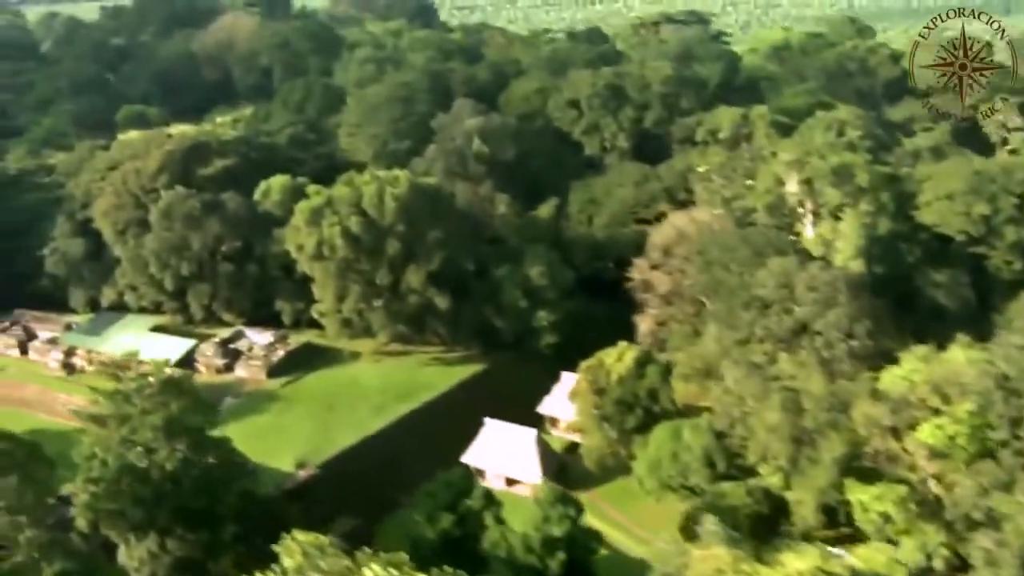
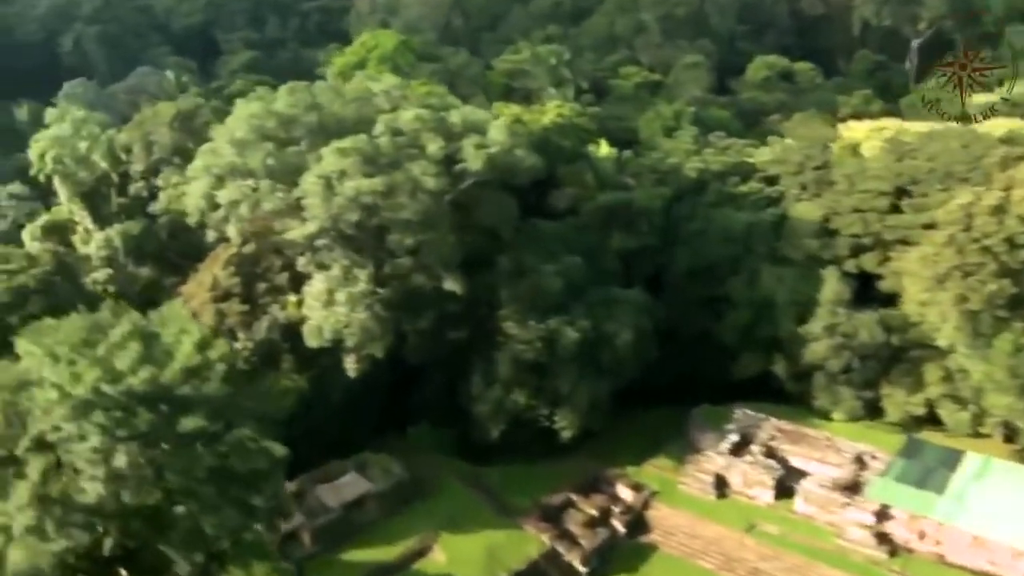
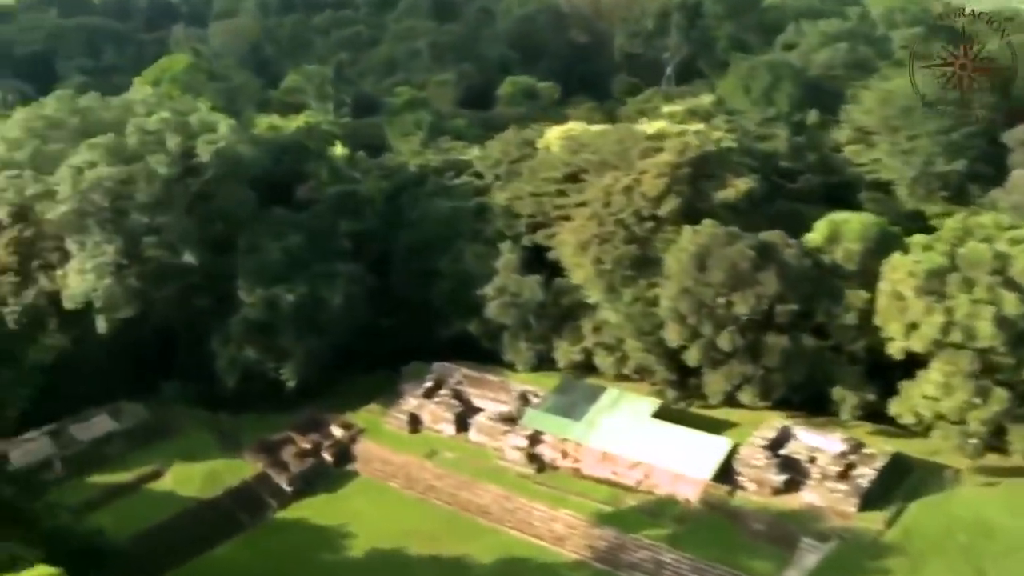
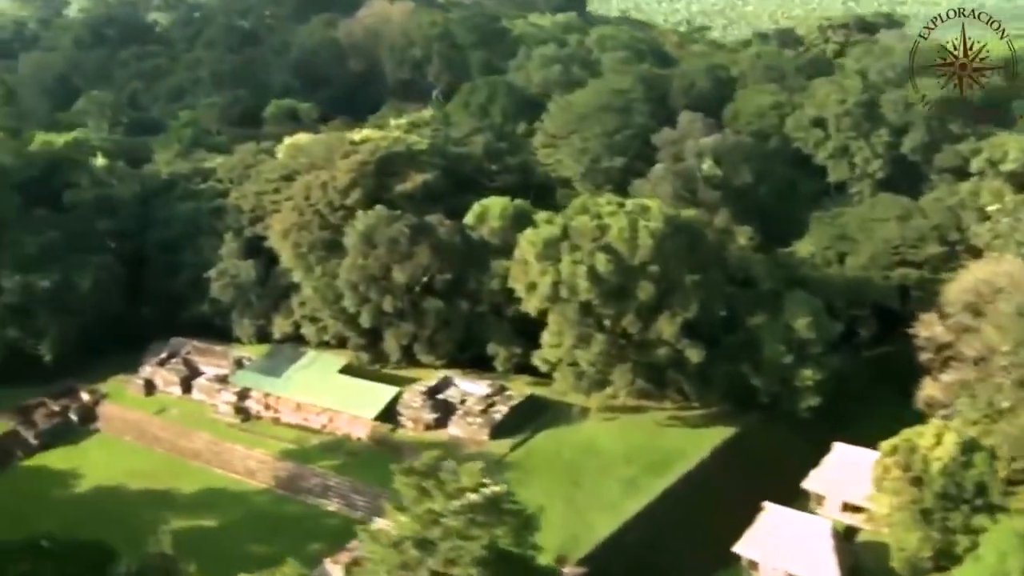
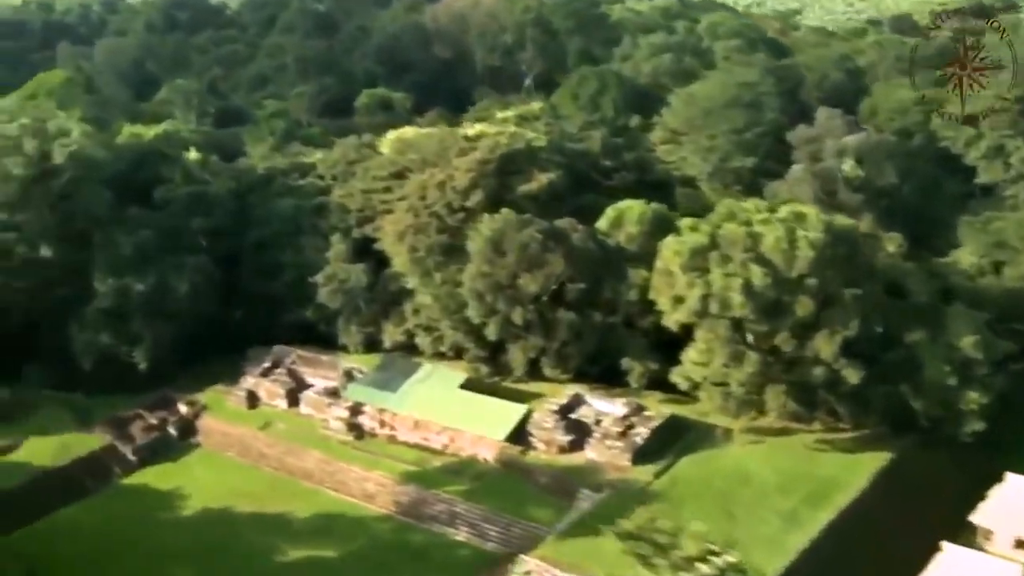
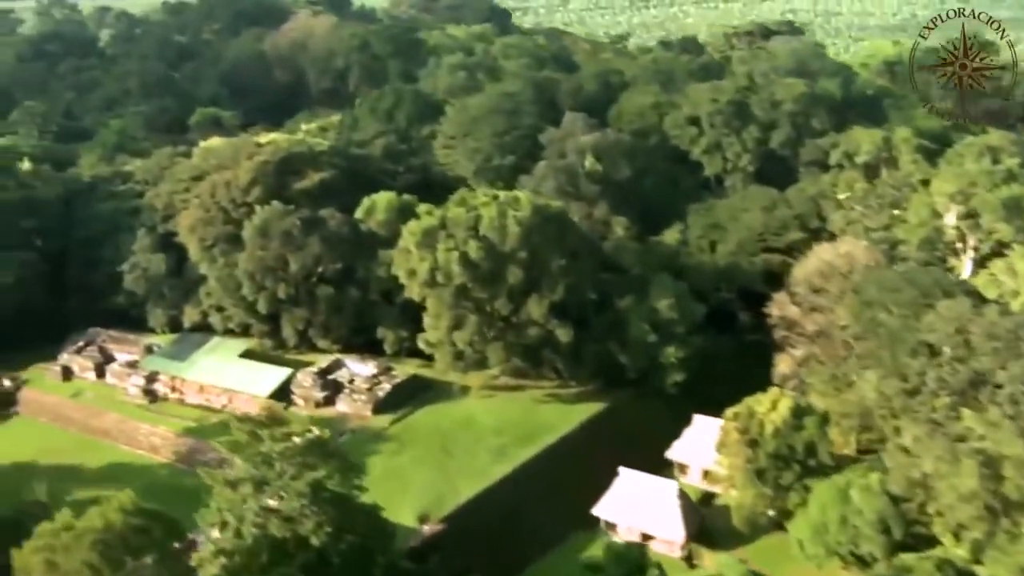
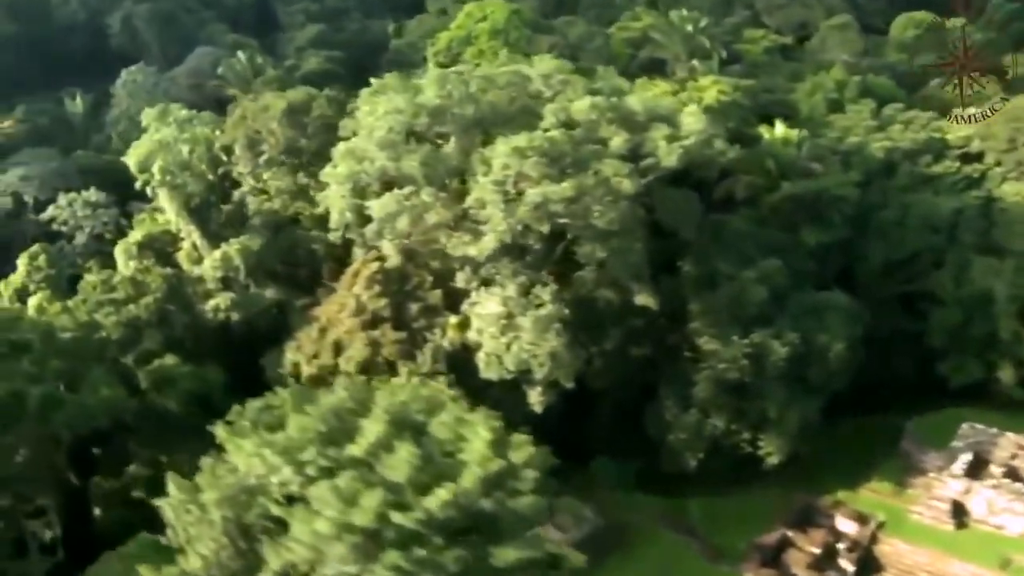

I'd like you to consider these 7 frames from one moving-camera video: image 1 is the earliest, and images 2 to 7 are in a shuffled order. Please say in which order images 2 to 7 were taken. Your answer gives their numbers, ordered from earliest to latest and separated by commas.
6, 4, 5, 3, 2, 7
